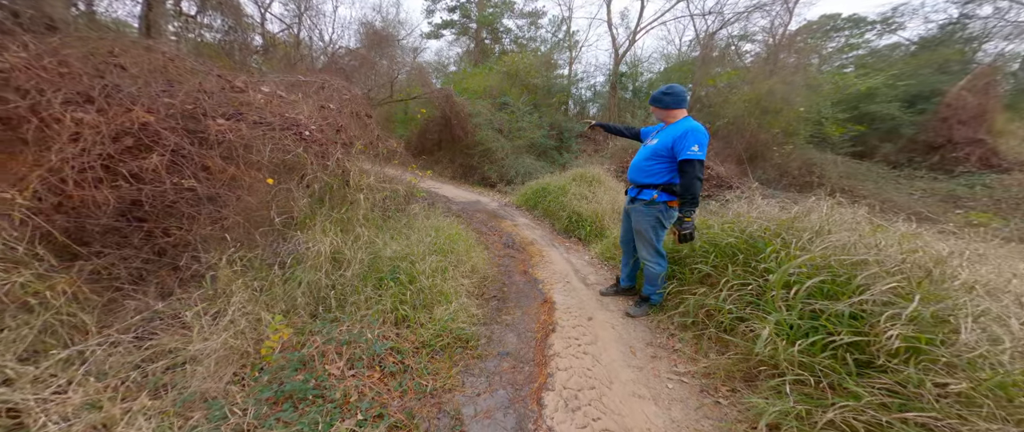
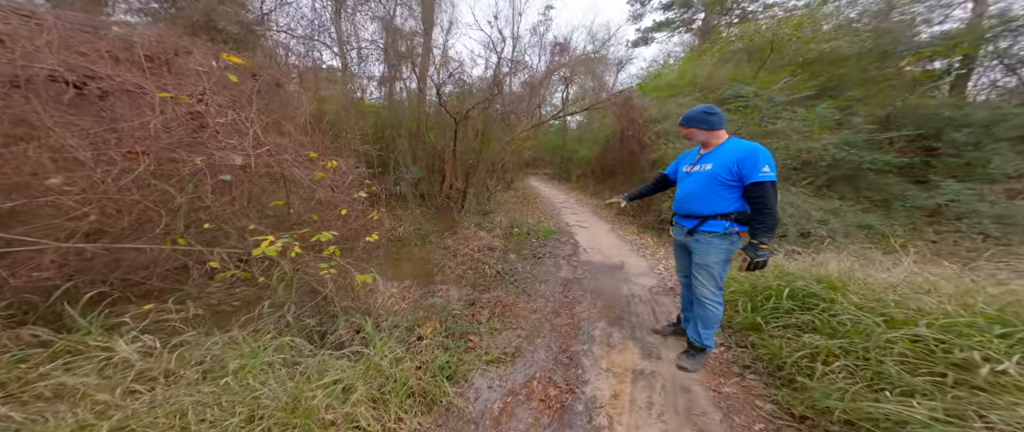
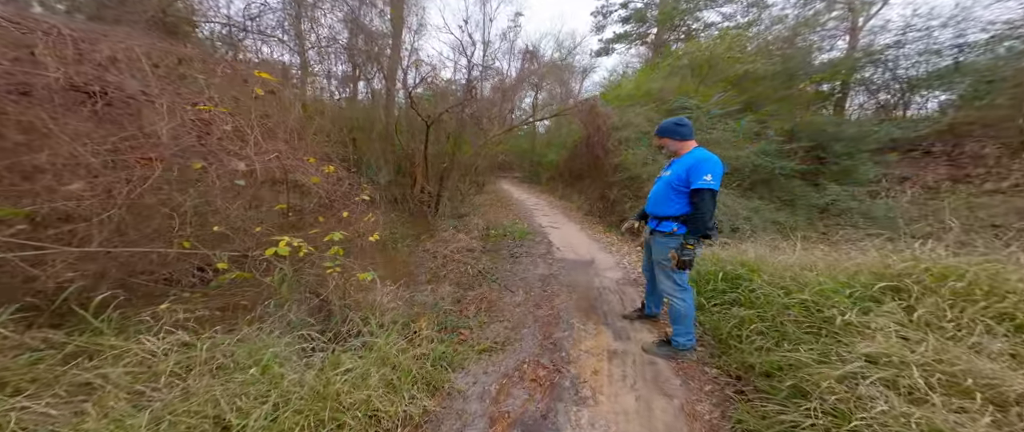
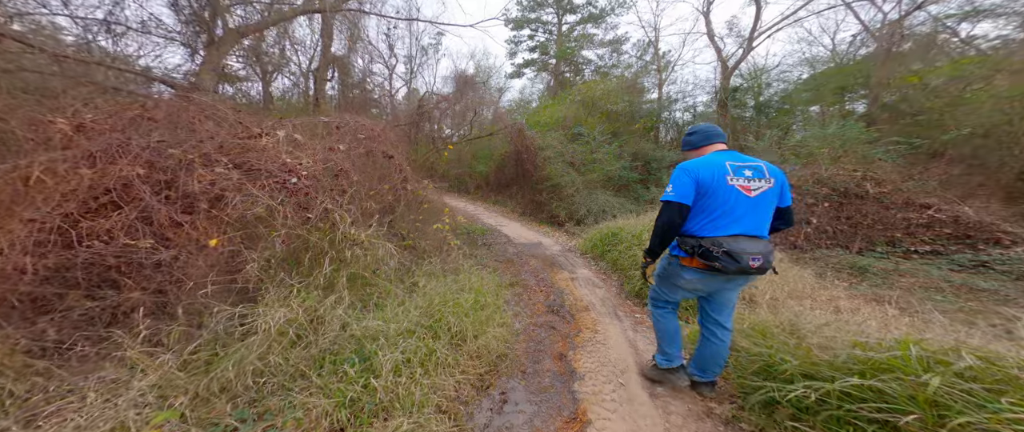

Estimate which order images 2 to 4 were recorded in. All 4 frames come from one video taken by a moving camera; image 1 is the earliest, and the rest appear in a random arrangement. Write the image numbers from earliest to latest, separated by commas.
4, 3, 2
